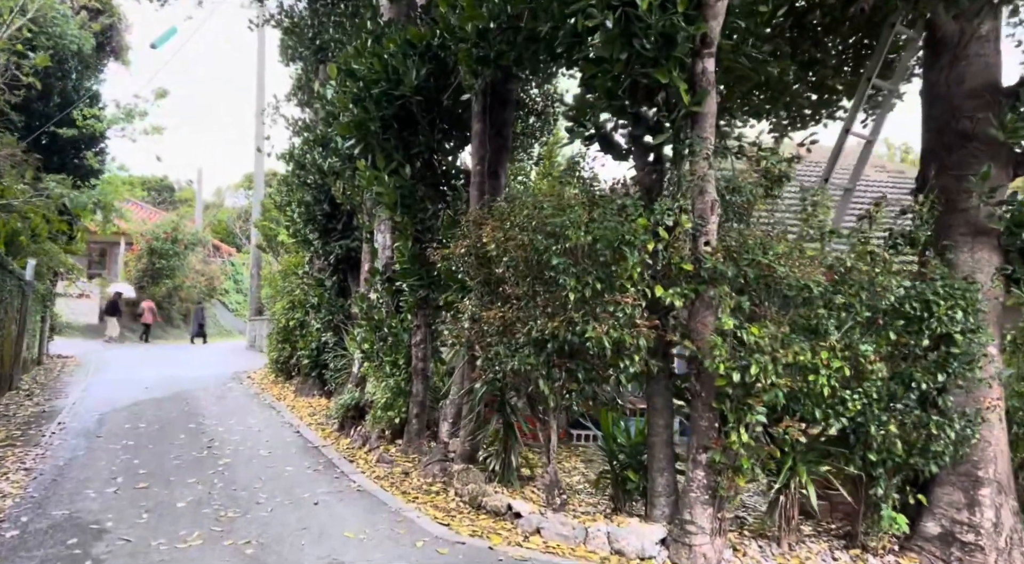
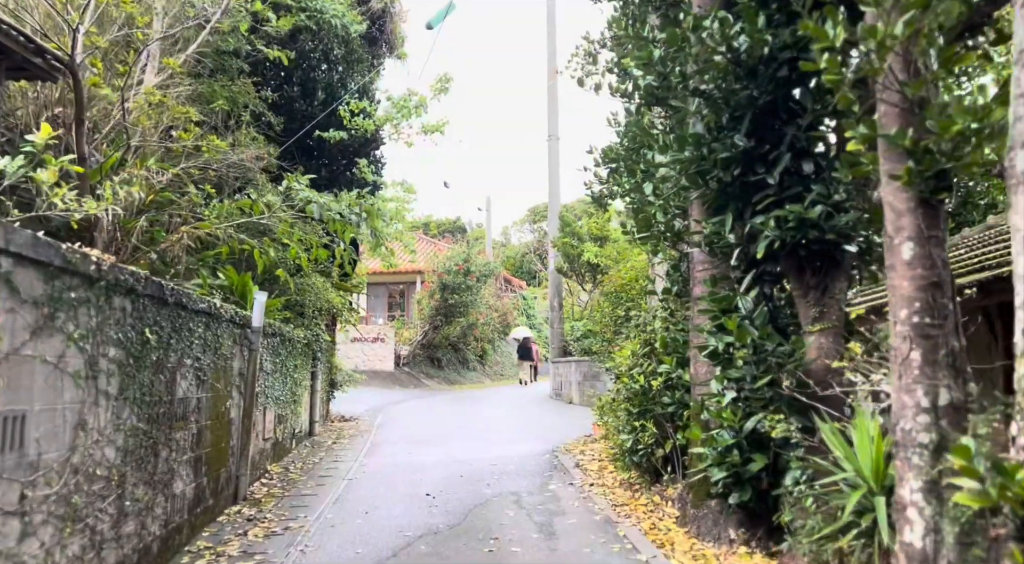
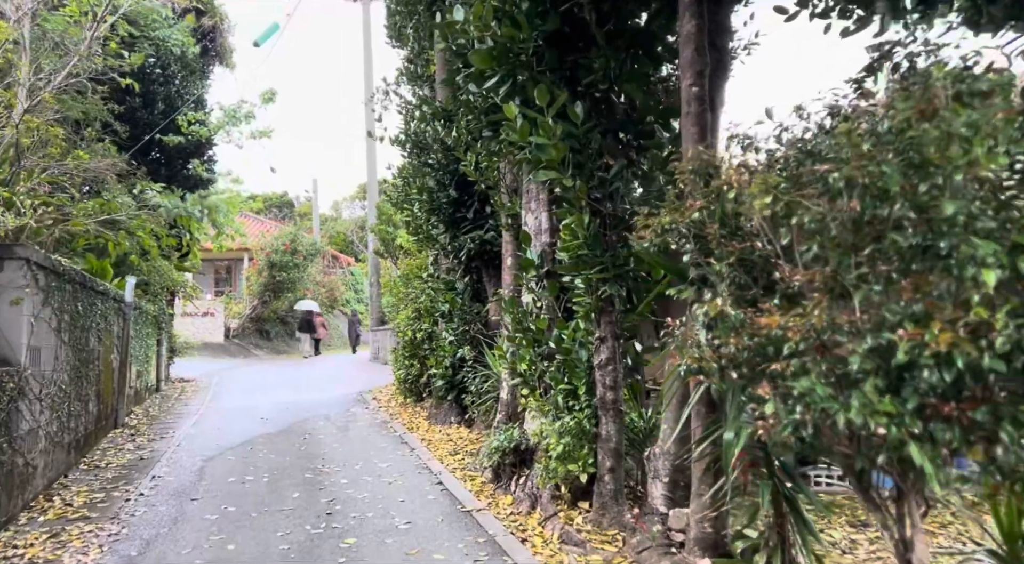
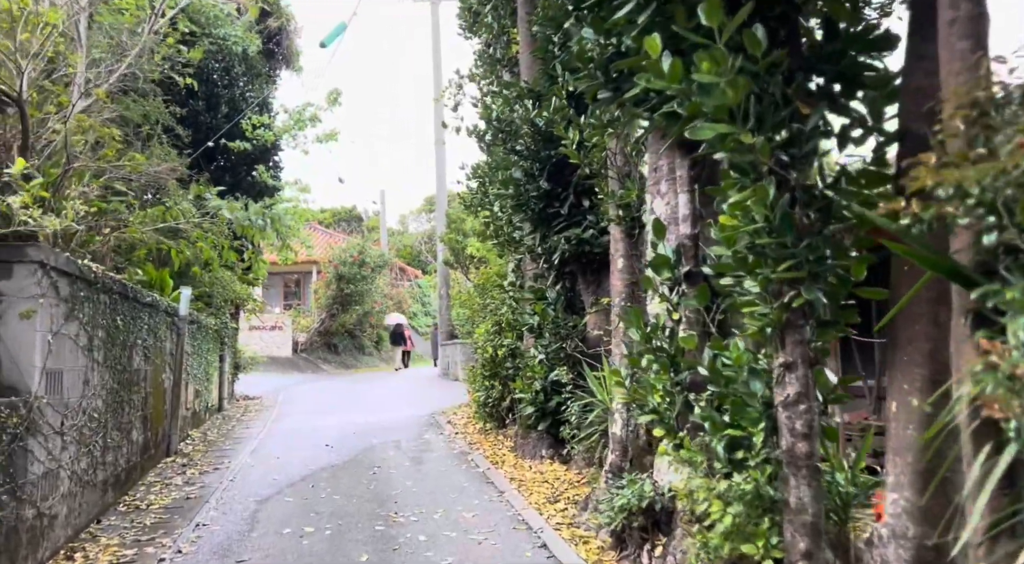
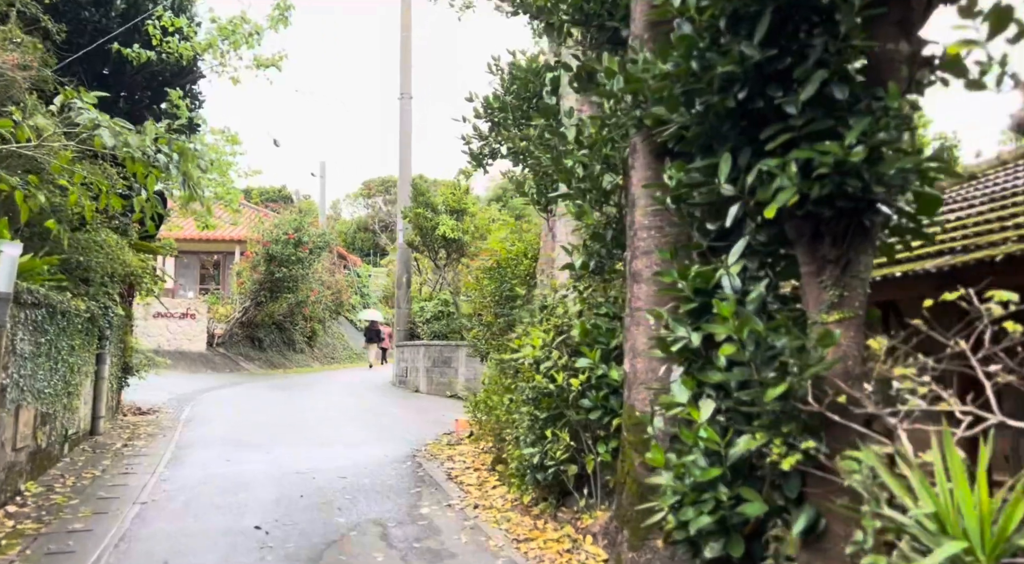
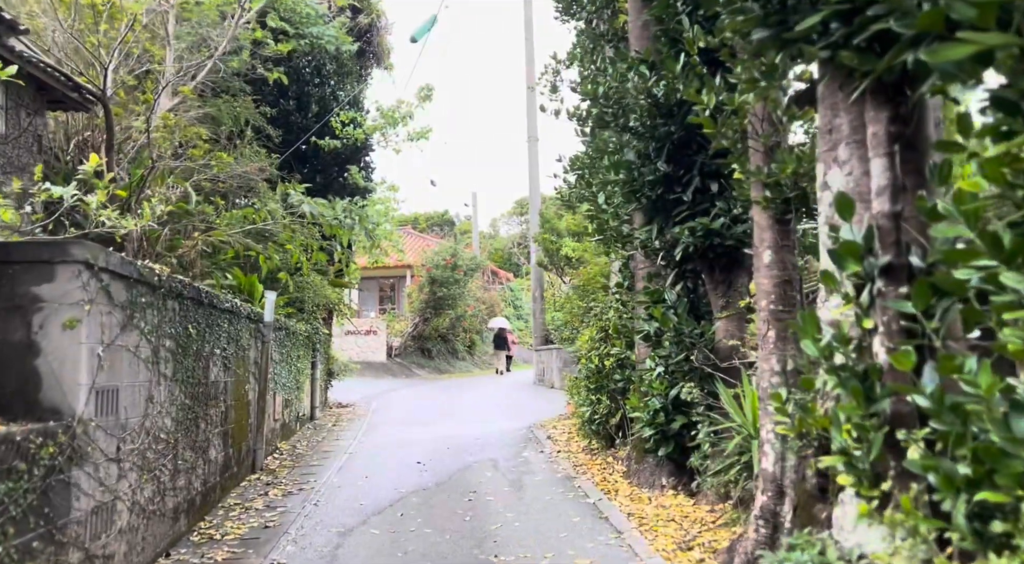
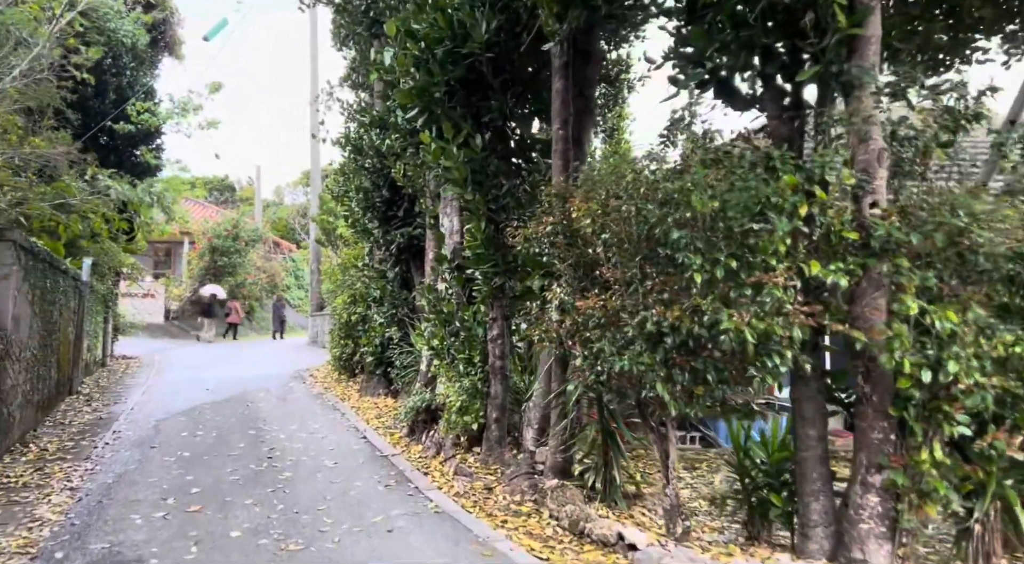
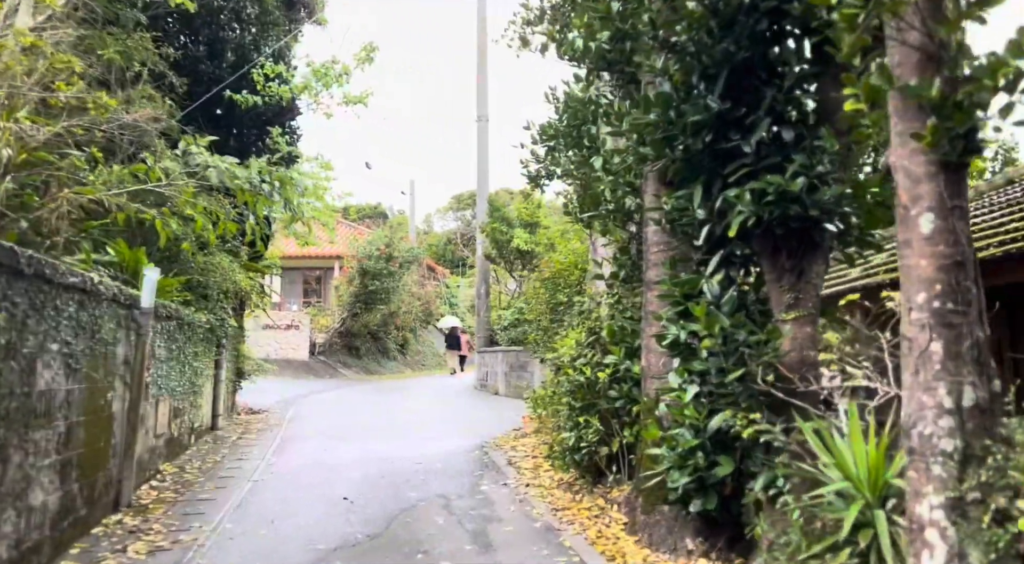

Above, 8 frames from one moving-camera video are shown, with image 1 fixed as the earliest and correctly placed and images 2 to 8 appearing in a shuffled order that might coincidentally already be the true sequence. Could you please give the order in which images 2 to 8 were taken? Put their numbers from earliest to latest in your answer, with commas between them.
7, 3, 4, 6, 2, 8, 5
